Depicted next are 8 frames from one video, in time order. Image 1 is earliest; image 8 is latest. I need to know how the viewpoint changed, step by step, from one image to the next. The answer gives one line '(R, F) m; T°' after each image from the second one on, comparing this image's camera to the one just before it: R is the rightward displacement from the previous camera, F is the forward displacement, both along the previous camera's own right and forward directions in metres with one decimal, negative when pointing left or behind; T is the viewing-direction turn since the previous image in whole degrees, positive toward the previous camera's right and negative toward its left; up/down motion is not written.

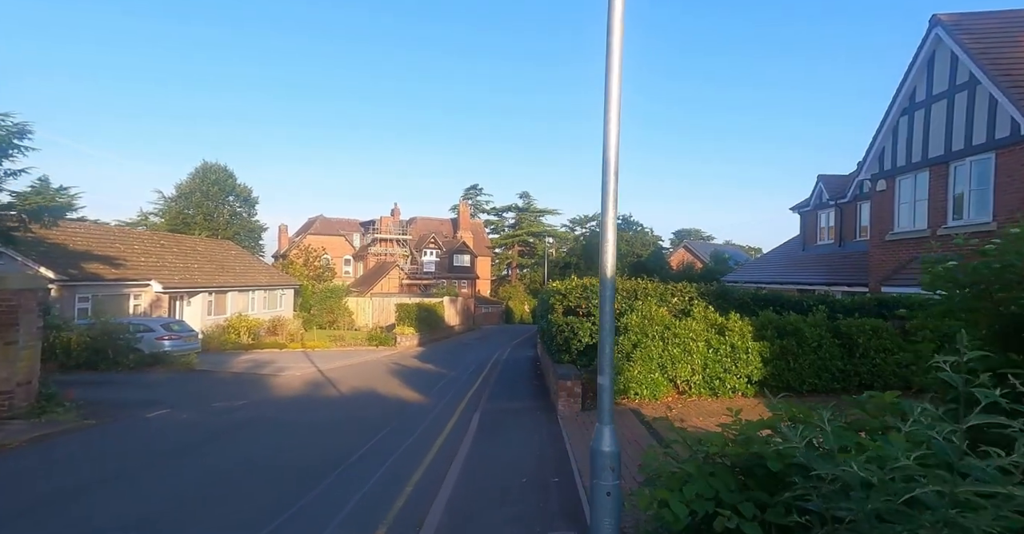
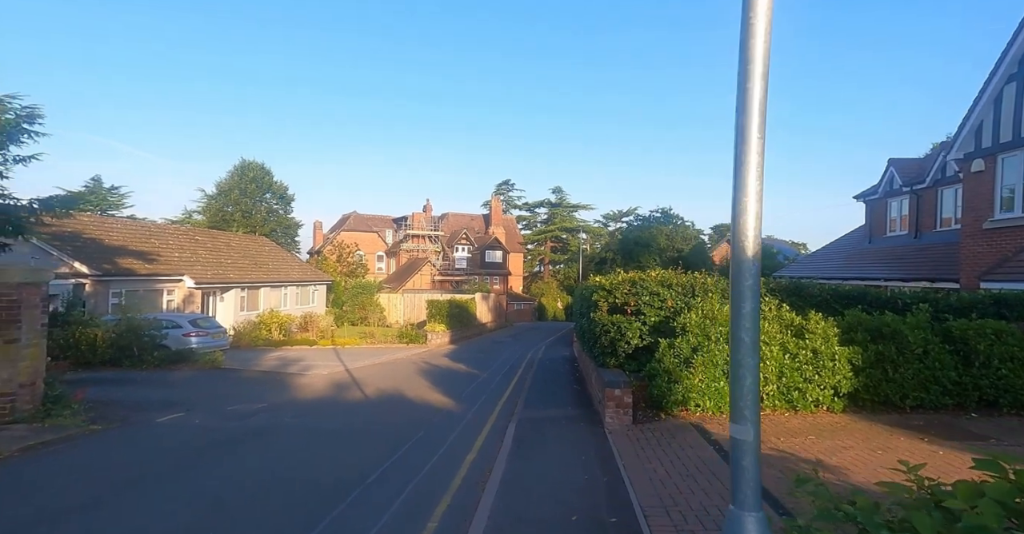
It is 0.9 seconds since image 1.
(-0.1, +1.2) m; -3°
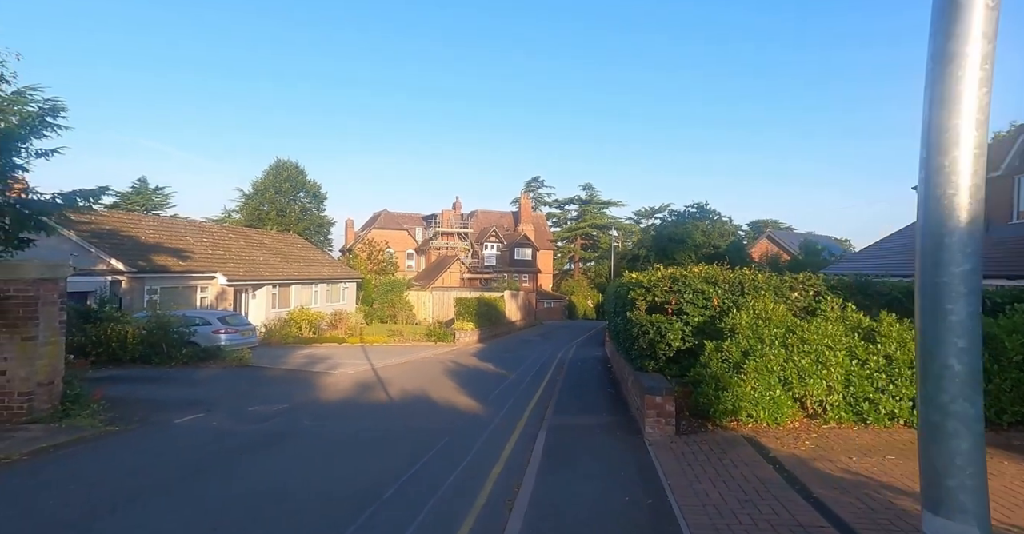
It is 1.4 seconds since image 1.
(0.0, +0.7) m; -3°
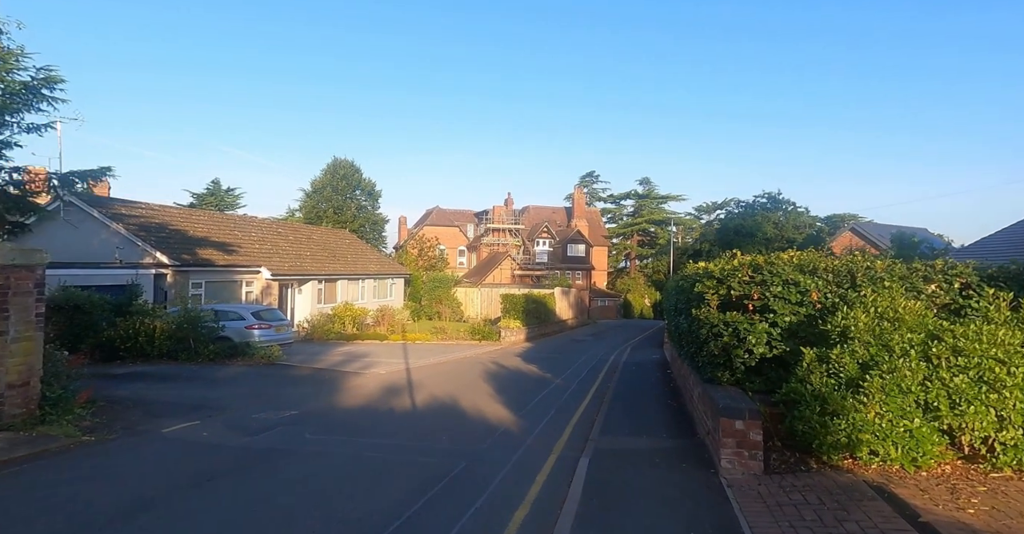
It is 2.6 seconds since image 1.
(+0.2, +1.9) m; -5°
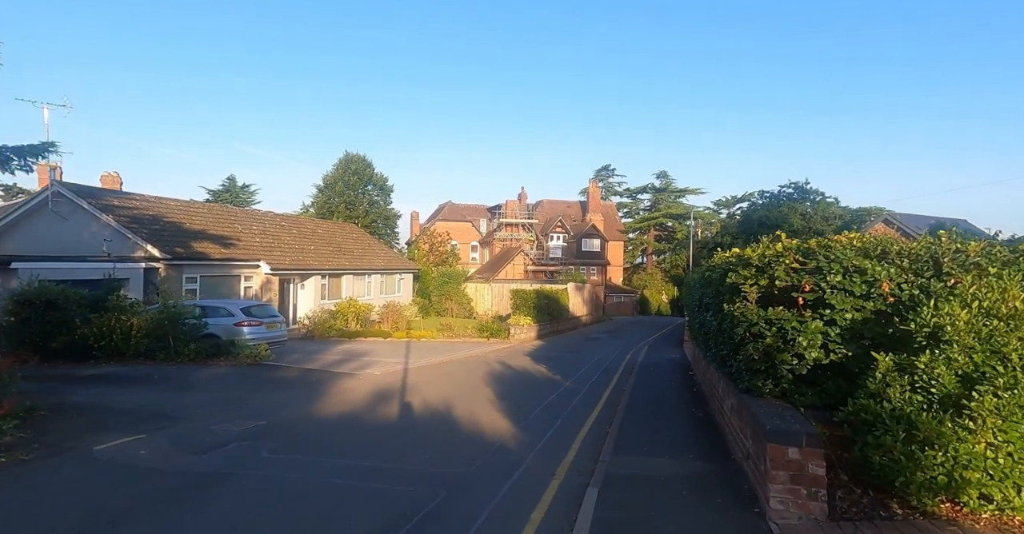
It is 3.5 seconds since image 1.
(+0.3, +1.6) m; -2°
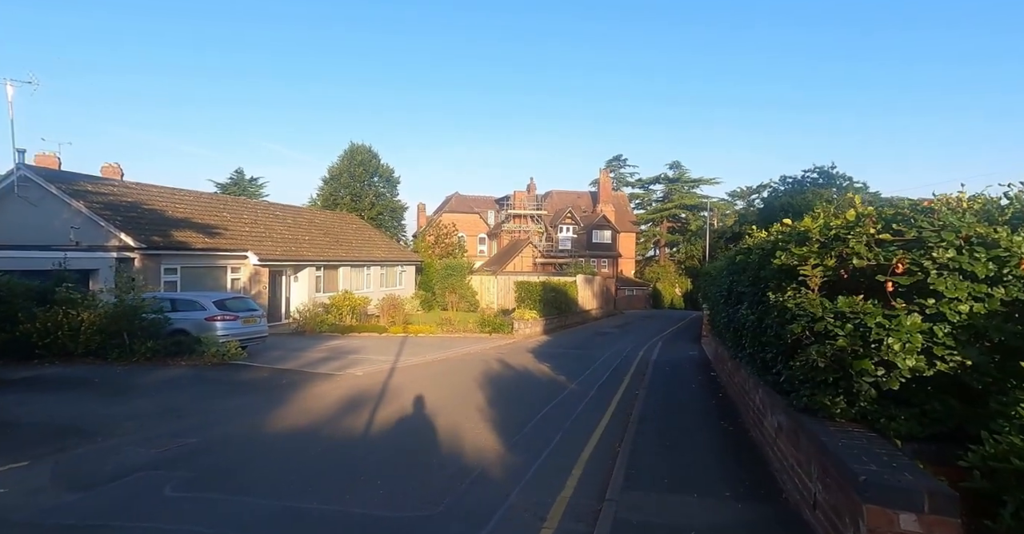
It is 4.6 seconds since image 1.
(+0.3, +2.0) m; -1°
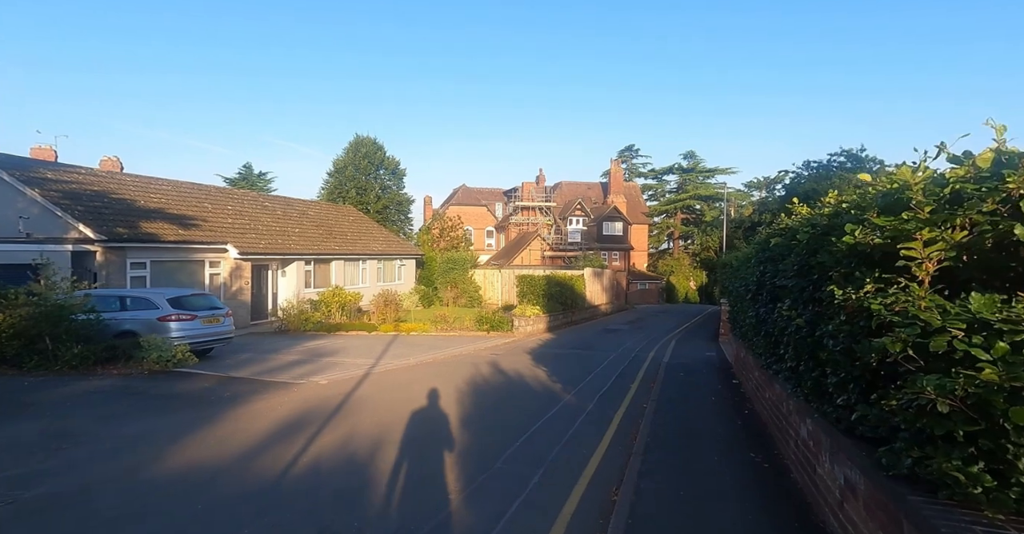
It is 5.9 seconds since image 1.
(+0.6, +2.2) m; -1°
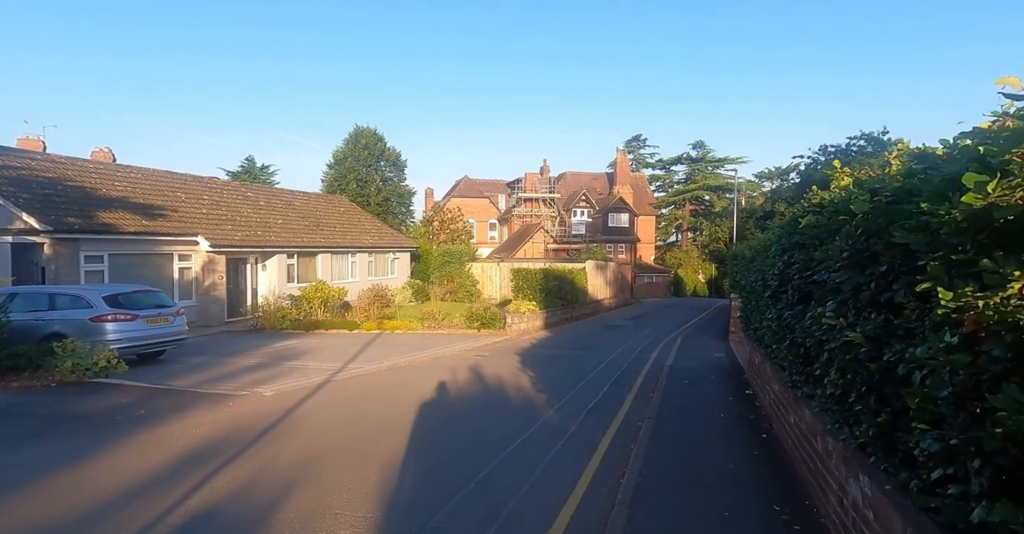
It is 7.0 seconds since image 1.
(+0.7, +2.0) m; -1°
